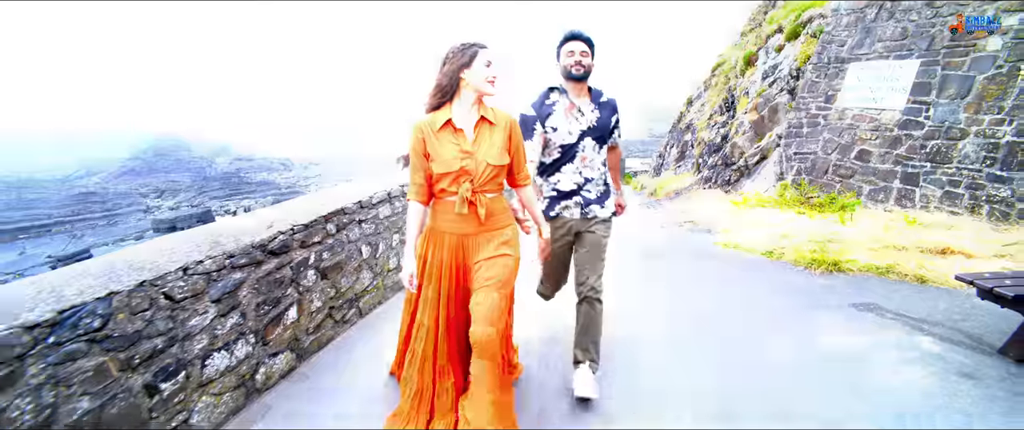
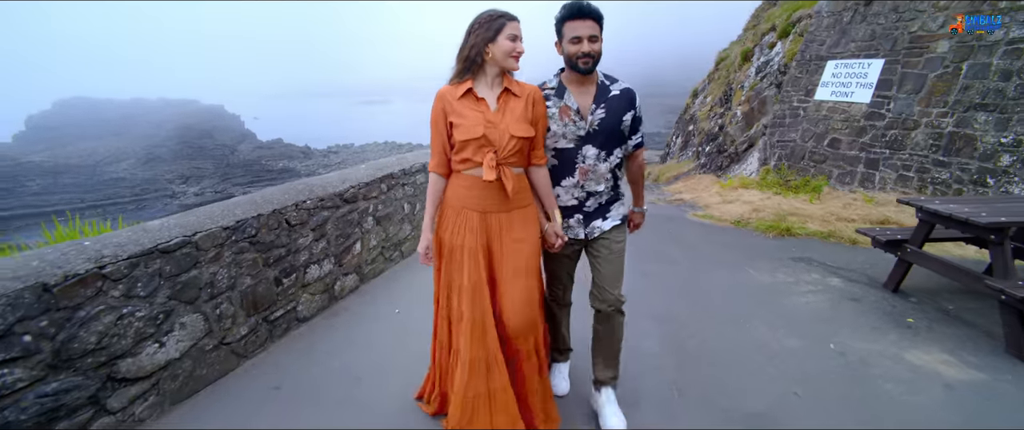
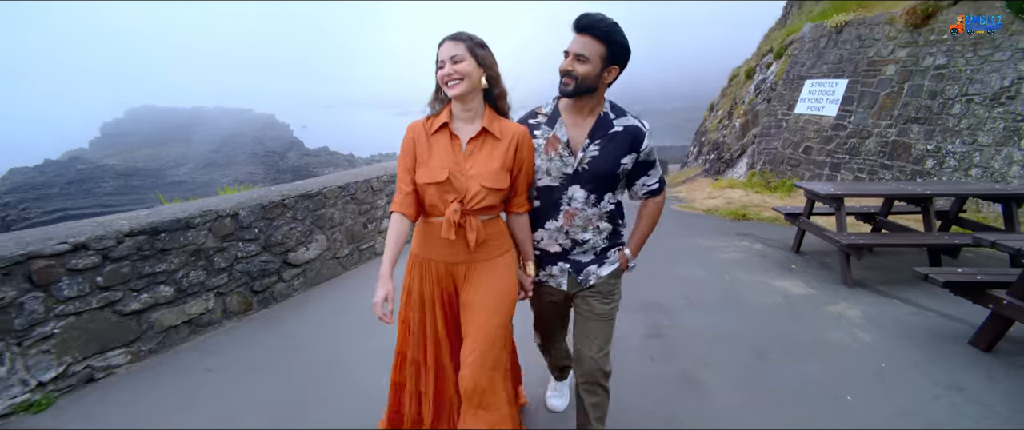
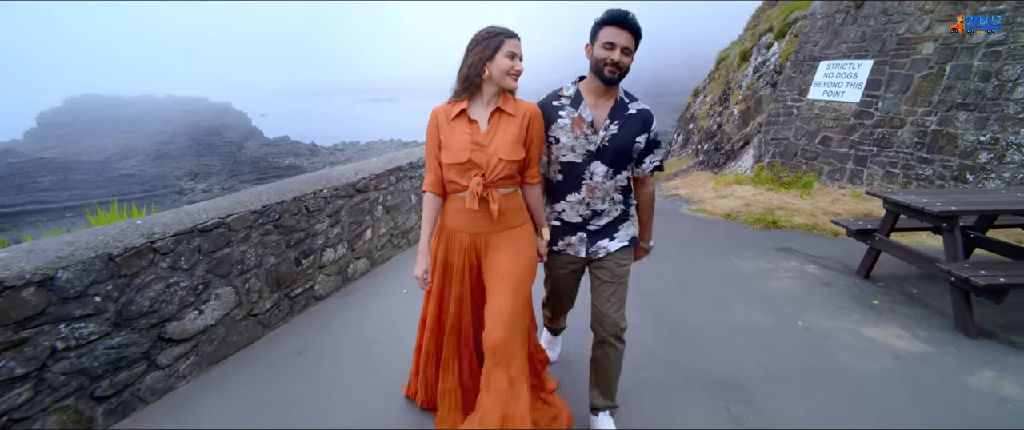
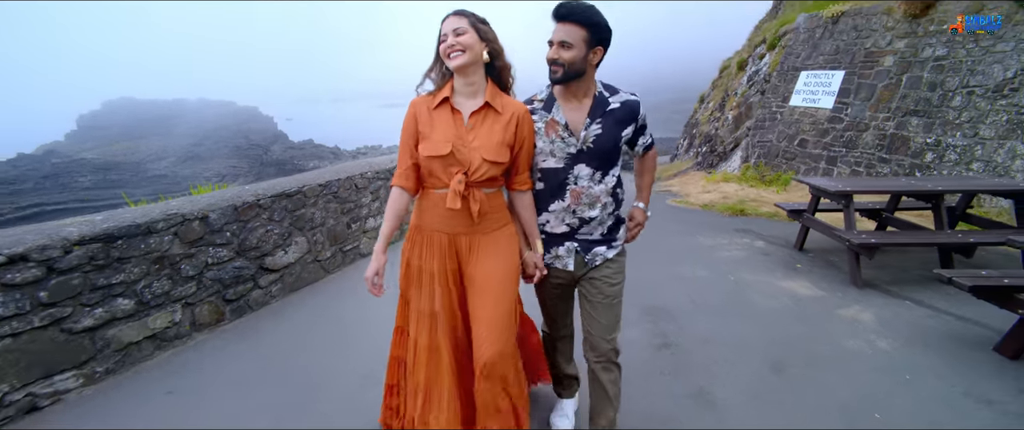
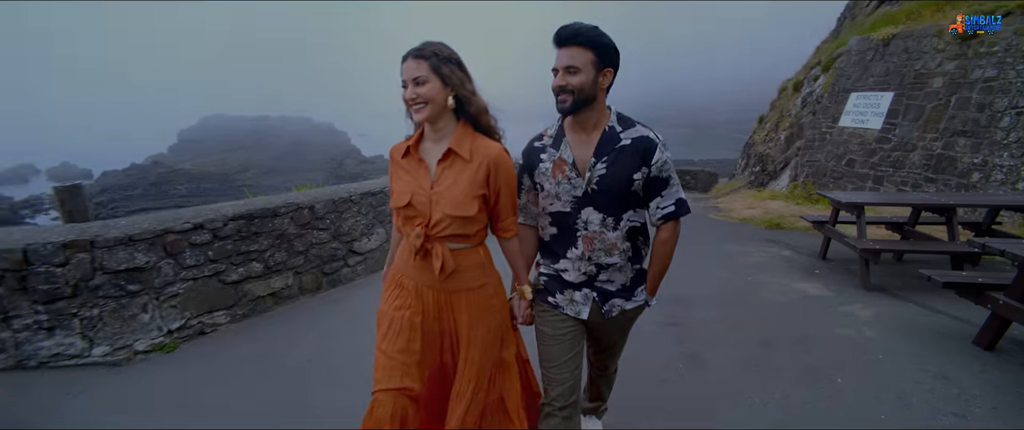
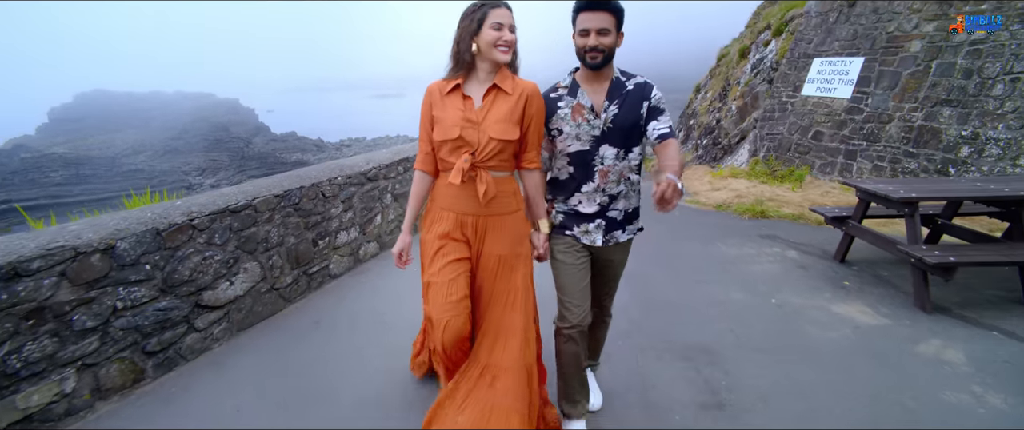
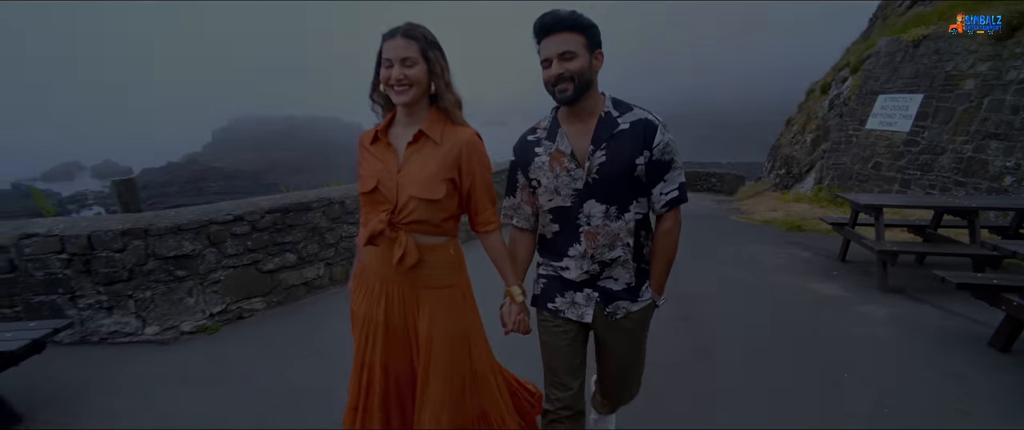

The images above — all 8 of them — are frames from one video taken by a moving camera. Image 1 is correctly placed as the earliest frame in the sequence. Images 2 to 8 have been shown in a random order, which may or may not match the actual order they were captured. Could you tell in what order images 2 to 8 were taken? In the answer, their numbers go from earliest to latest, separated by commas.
2, 4, 7, 5, 3, 6, 8
